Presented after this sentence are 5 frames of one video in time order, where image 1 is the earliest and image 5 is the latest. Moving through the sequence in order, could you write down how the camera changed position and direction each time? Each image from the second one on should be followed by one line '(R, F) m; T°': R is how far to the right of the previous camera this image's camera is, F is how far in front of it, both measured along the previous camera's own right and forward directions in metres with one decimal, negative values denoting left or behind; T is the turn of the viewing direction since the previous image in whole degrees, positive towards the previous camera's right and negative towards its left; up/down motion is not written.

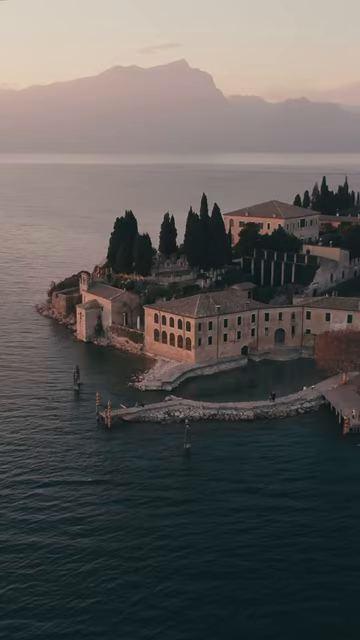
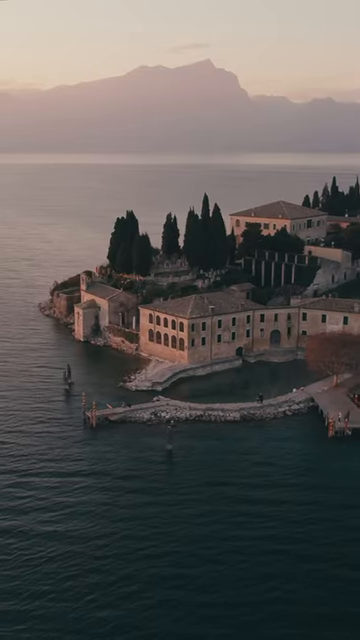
(+2.0, +0.1) m; -2°
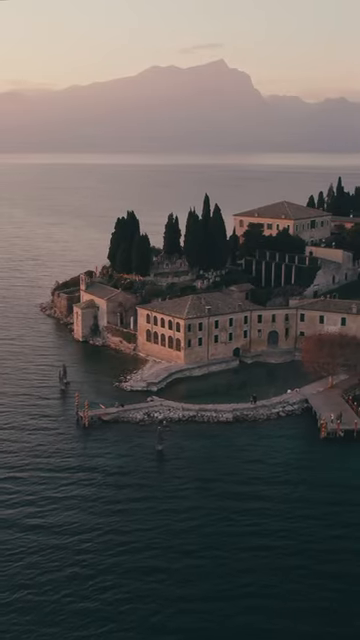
(+1.0, 0.0) m; -1°
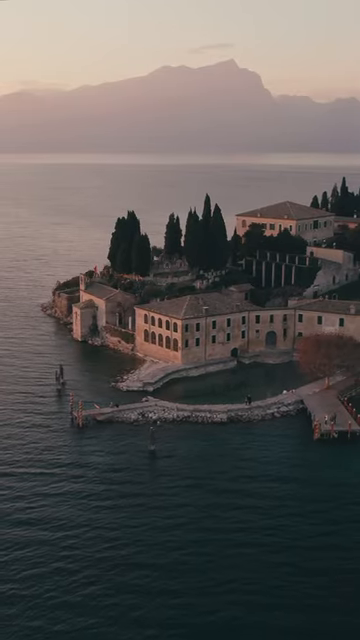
(+0.8, 0.0) m; -1°
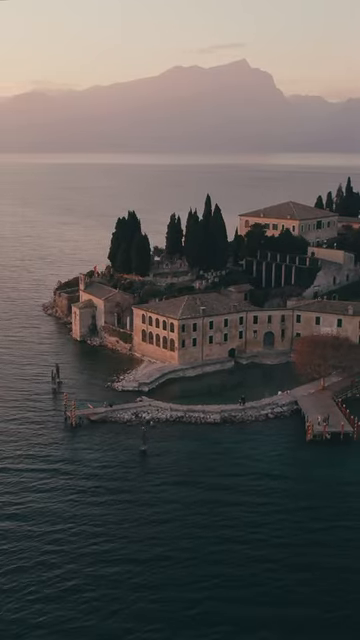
(+0.9, 0.0) m; -1°
